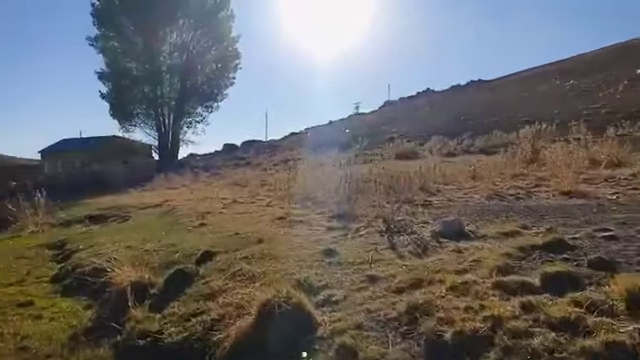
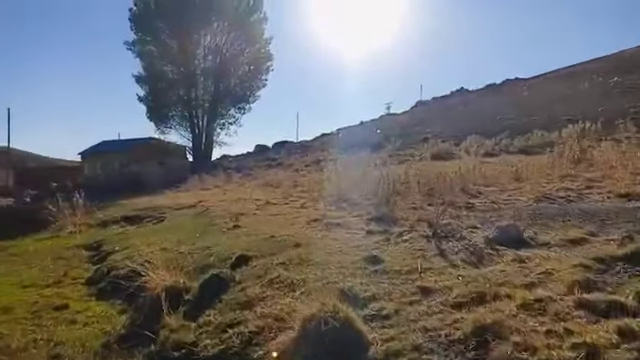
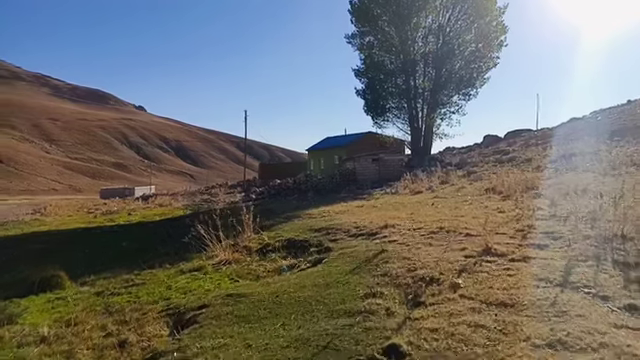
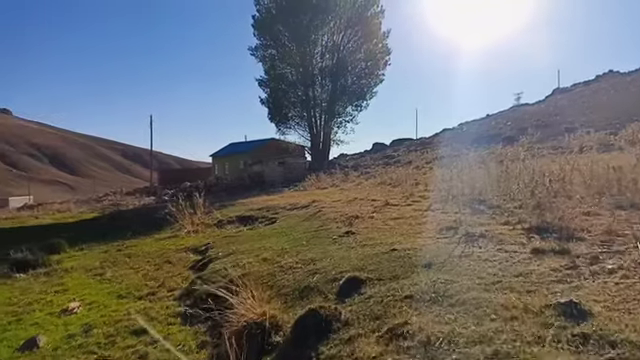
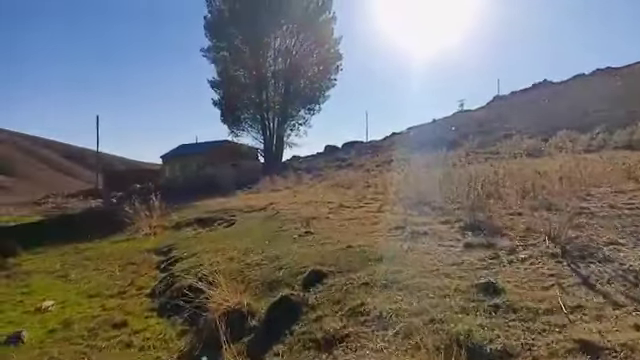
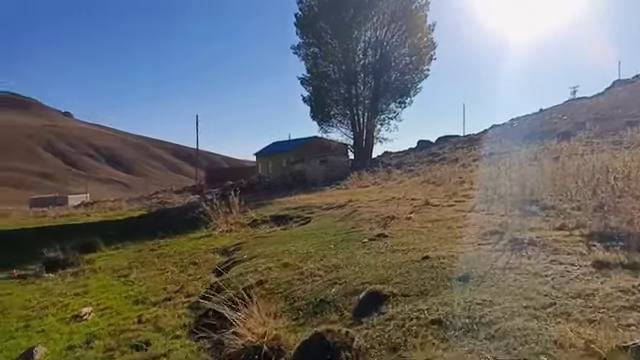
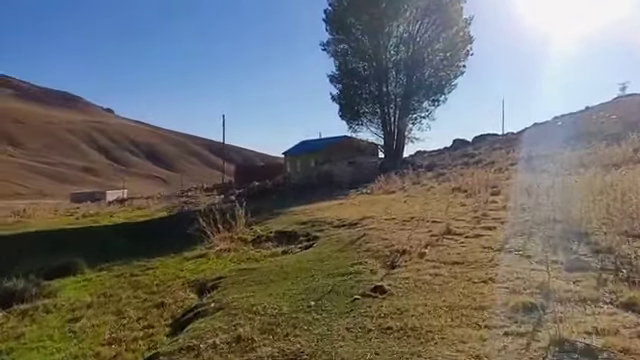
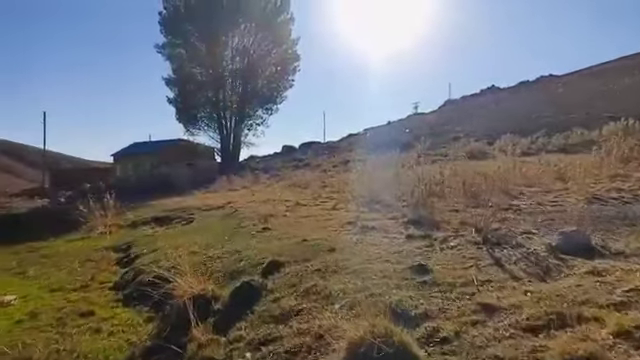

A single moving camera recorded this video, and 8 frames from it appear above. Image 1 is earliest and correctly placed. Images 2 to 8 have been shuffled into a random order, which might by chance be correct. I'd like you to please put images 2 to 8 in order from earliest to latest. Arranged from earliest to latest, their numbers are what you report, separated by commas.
2, 8, 5, 4, 6, 7, 3
